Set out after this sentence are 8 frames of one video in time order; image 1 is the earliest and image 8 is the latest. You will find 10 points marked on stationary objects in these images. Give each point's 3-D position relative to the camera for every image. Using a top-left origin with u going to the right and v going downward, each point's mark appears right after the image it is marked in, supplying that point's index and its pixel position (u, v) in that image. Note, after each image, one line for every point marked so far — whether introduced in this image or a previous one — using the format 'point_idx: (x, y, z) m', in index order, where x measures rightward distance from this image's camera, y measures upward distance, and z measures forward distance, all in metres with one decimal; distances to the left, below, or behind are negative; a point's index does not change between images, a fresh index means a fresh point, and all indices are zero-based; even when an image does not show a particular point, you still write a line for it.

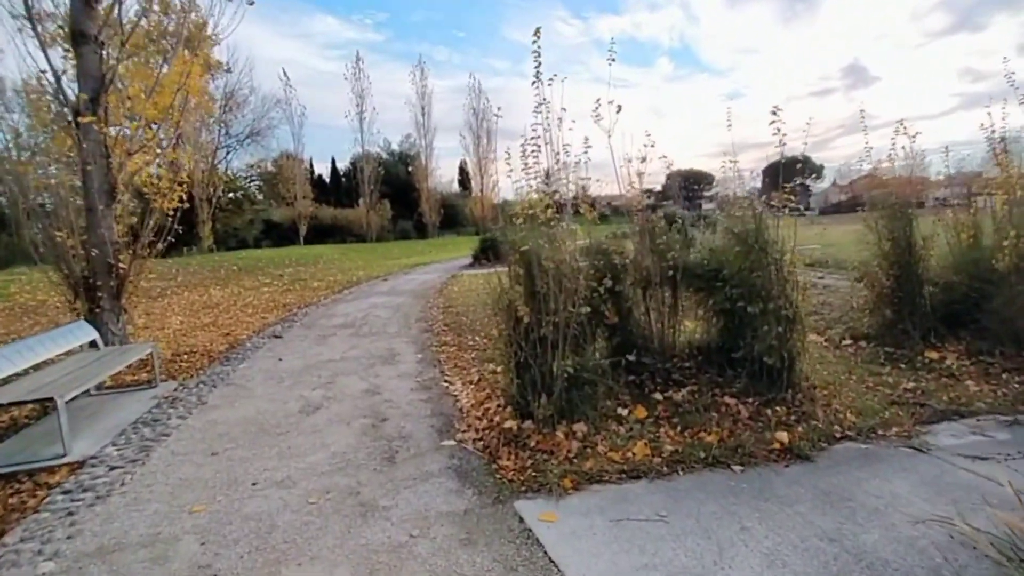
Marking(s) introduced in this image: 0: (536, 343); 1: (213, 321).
0: (+0.2, -0.5, +4.1) m
1: (-6.7, -0.7, +9.9) m
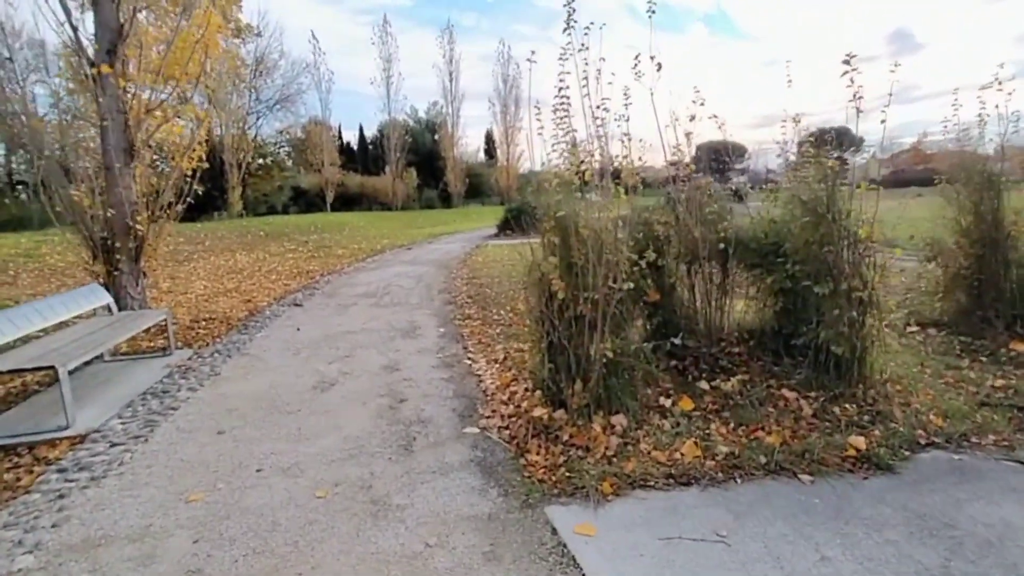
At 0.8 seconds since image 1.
0: (+0.5, -0.3, +3.6) m
1: (-6.2, 0.0, +9.8) m
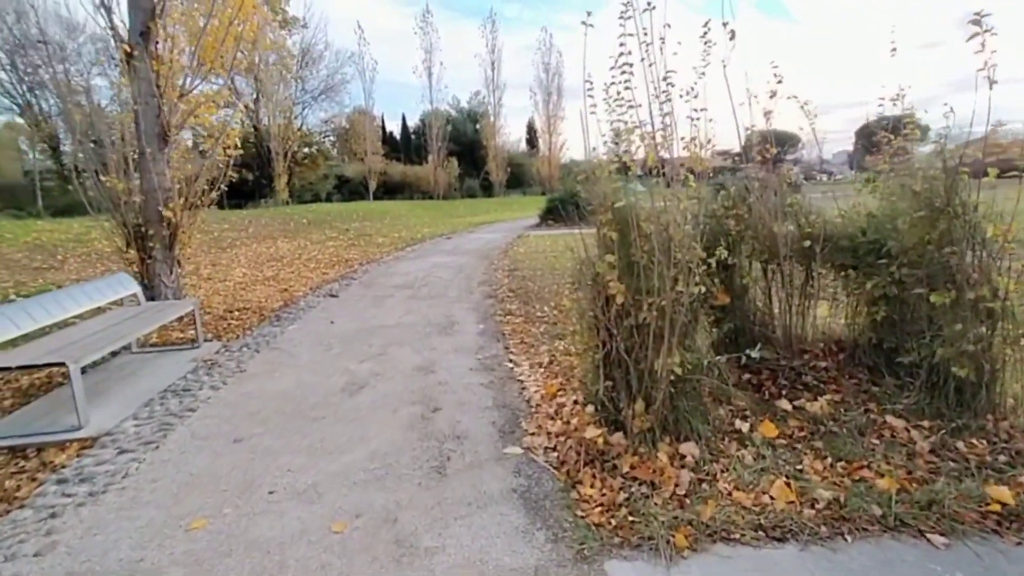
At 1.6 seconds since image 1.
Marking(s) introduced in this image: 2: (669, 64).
0: (+0.8, -0.3, +3.1) m
1: (-5.3, +0.3, +9.8) m
2: (+1.1, +1.6, +3.1) m
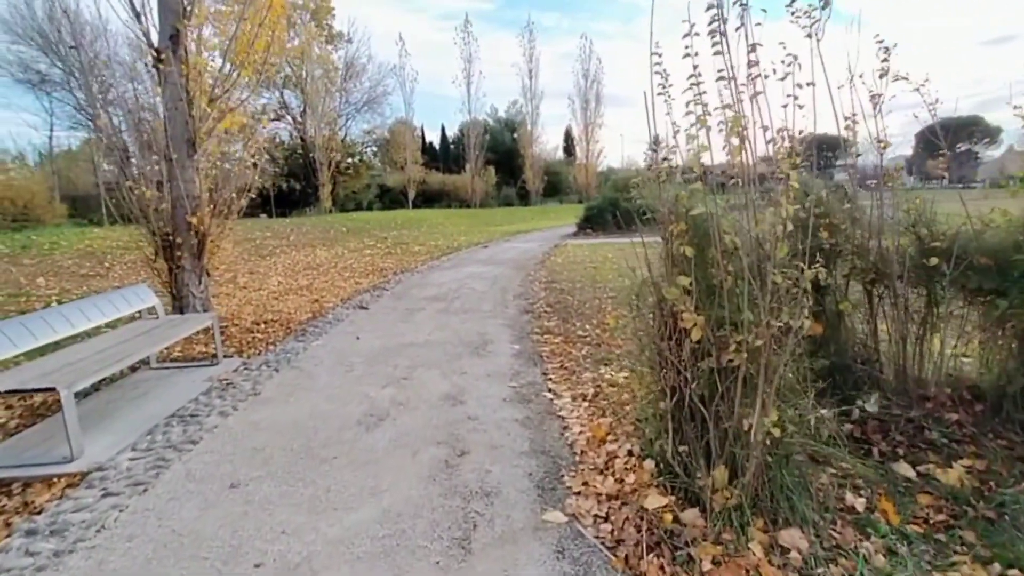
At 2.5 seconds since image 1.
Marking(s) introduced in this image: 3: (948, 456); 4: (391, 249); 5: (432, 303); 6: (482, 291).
0: (+1.1, -0.5, +2.4) m
1: (-4.4, +0.1, +9.6) m
2: (+1.4, +1.4, +2.5) m
3: (+2.9, -1.1, +2.9) m
4: (-4.0, +1.3, +14.3) m
5: (-1.4, -0.3, +7.8) m
6: (-0.6, -0.1, +8.8) m
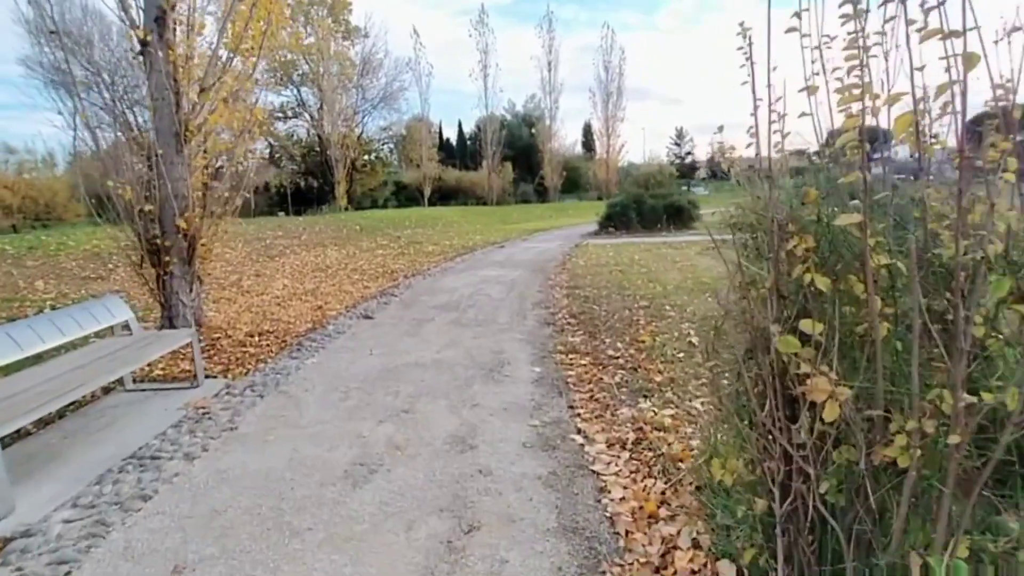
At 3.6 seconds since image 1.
0: (+1.2, -0.7, +1.6) m
1: (-4.1, 0.0, +9.0) m
2: (+1.5, +1.2, +1.7) m
3: (+3.0, -1.3, +2.1) m
4: (-3.4, +1.2, +13.7) m
5: (-1.1, -0.4, +7.1) m
6: (-0.3, -0.2, +8.1) m
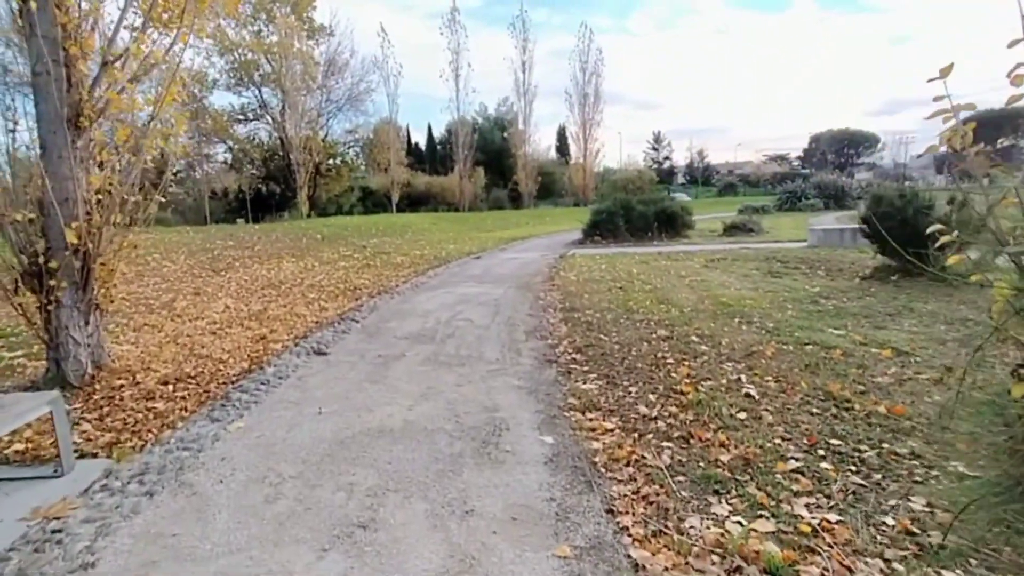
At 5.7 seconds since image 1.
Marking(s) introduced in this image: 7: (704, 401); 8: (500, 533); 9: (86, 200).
0: (+1.4, -0.9, +0.4) m
1: (-4.3, -0.4, +7.5) m
2: (+1.7, +1.0, +0.6) m
3: (+3.2, -1.6, +1.0) m
4: (-3.9, +0.7, +12.3) m
5: (-1.2, -0.8, +5.8) m
6: (-0.5, -0.6, +6.8) m
7: (+1.8, -1.1, +4.3) m
8: (-0.1, -1.4, +2.6) m
9: (-4.2, +0.8, +4.2) m
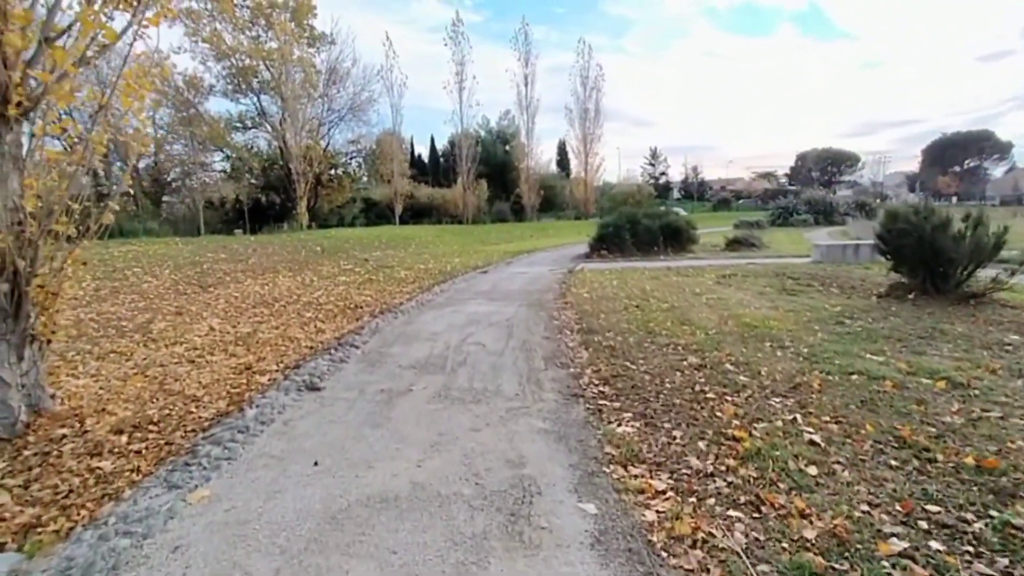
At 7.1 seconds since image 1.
0: (+1.6, -1.1, -0.3) m
1: (-4.1, -0.7, +6.8) m
2: (+1.9, +0.8, -0.1) m
3: (+3.4, -1.7, +0.3) m
4: (-3.7, +0.3, +11.6) m
5: (-1.0, -1.0, +5.1) m
6: (-0.2, -0.9, +6.1) m
7: (+2.1, -1.4, +3.6) m
8: (+0.1, -1.6, +1.9) m
9: (-4.0, +0.6, +3.5) m
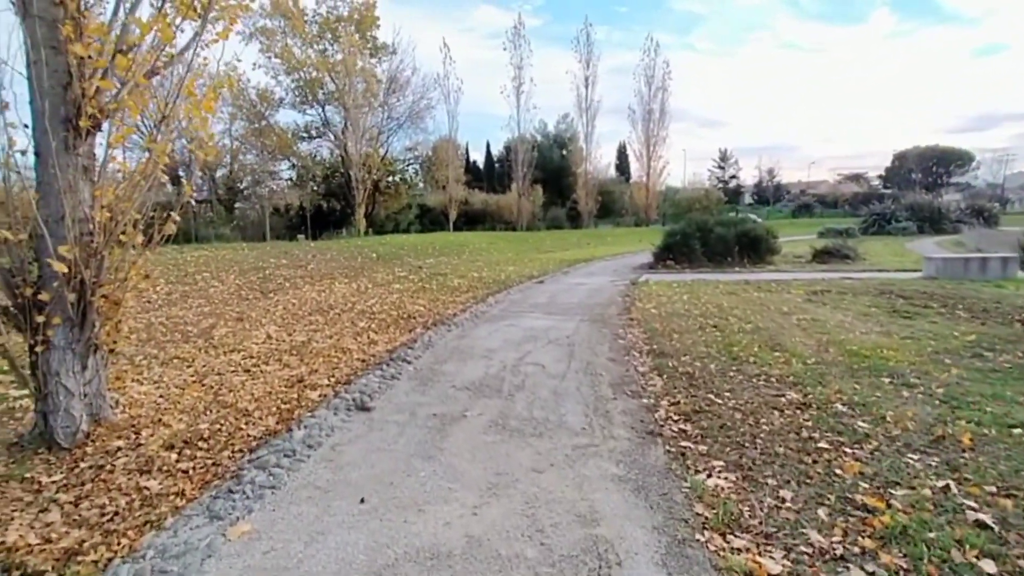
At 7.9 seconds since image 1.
0: (+1.7, -1.2, -1.0) m
1: (-3.2, -0.8, +6.7) m
2: (+2.0, +0.7, -0.8) m
3: (+3.5, -1.9, -0.6) m
4: (-2.2, +0.1, +11.4) m
5: (-0.3, -1.2, +4.7) m
6: (+0.6, -1.1, +5.6) m
7: (+2.5, -1.6, +2.9) m
8: (+0.4, -1.7, +1.3) m
9: (-3.4, +0.5, +3.5) m
